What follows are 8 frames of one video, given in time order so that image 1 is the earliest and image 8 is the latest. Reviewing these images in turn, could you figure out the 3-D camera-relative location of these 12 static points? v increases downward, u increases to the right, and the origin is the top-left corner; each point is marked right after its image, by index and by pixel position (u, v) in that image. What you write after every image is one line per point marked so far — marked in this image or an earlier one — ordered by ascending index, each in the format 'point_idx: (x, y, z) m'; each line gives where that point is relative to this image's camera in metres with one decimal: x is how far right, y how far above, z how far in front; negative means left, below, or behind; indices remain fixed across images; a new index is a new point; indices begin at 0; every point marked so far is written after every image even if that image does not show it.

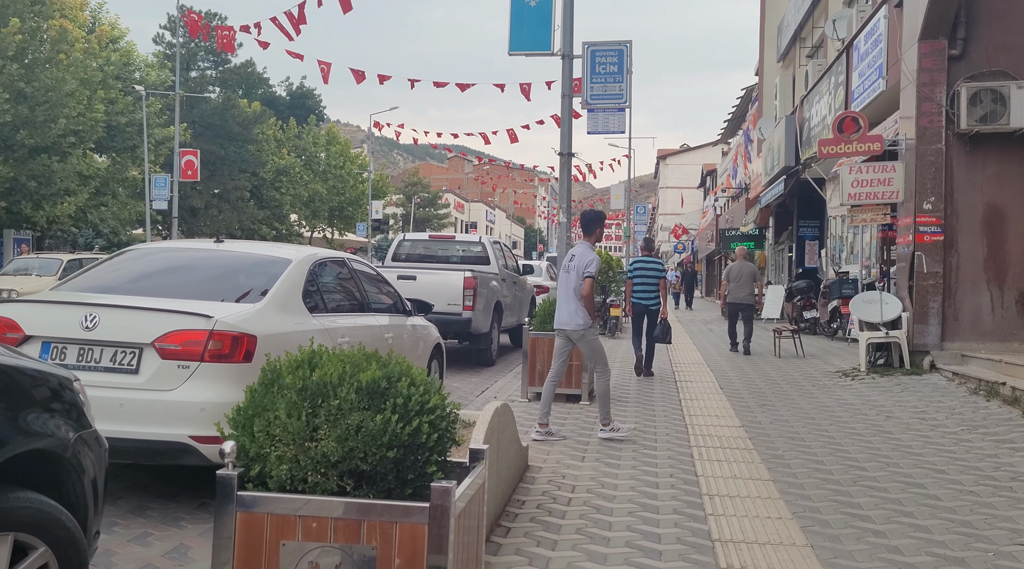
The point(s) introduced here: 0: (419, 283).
0: (-1.2, 0.0, +11.5) m
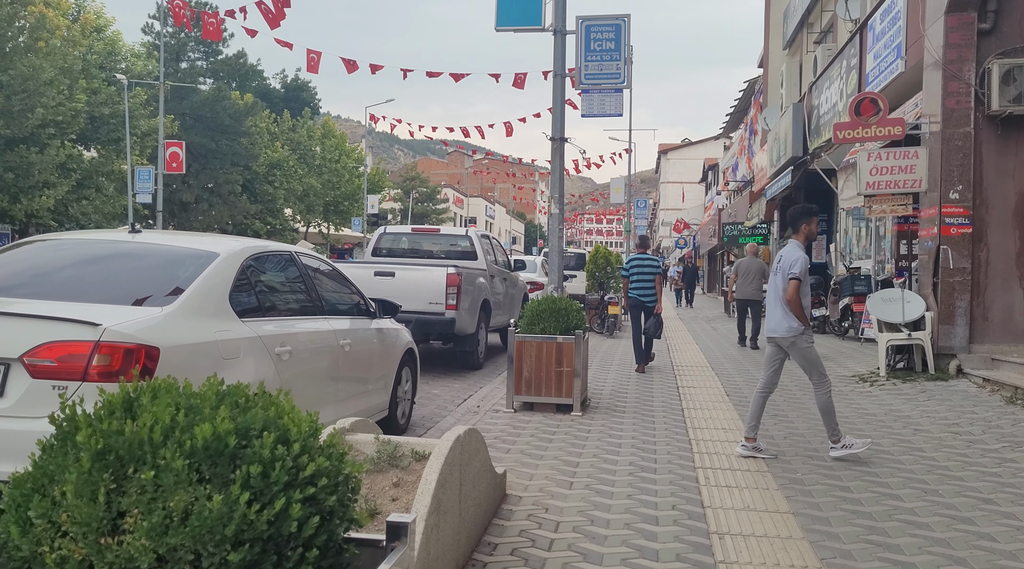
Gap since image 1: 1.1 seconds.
0: (-1.4, 0.0, +10.6) m
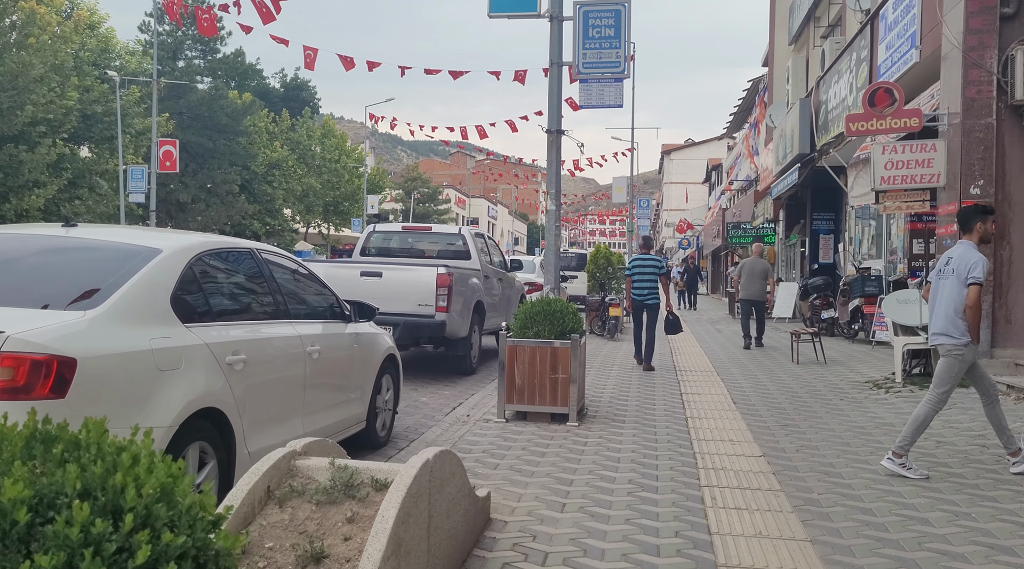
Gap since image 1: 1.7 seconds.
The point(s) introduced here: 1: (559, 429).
0: (-1.5, 0.0, +10.0) m
1: (+0.4, -1.3, +7.8) m
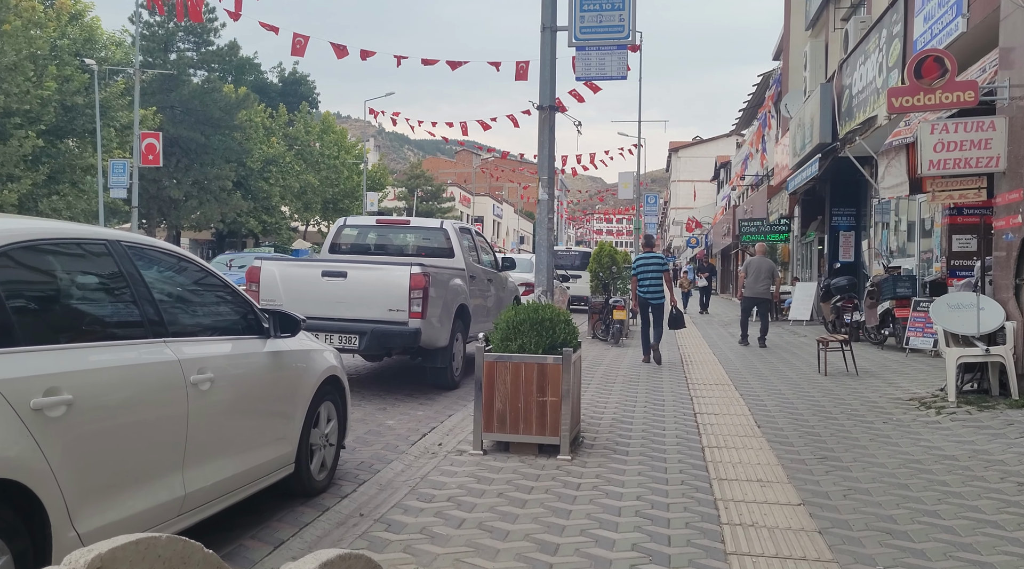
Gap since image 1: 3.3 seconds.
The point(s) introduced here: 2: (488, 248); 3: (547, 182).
0: (-1.6, 0.0, +8.6) m
1: (+0.3, -1.3, +6.3) m
2: (-0.3, +0.5, +11.6) m
3: (+0.3, +1.0, +8.7) m
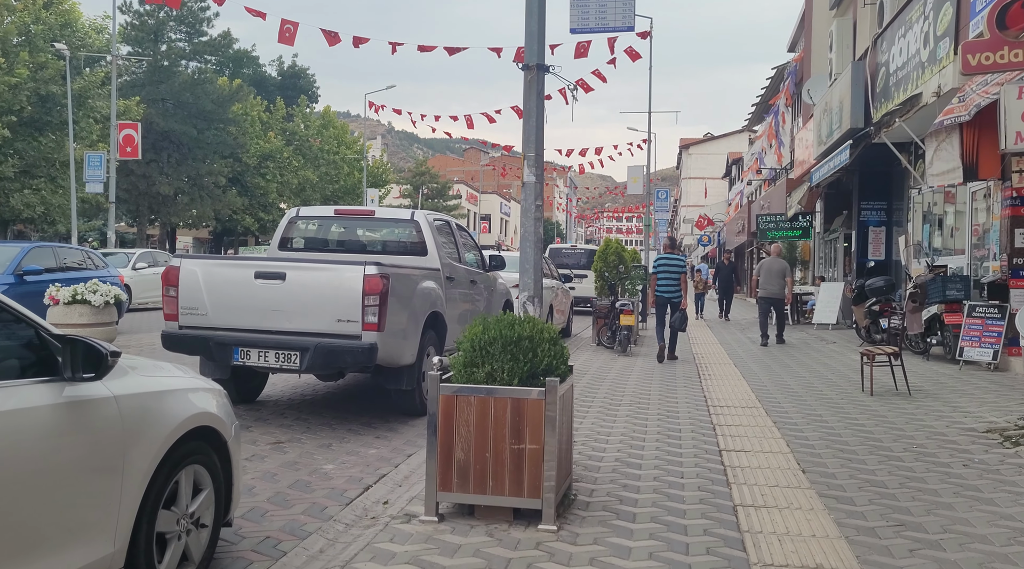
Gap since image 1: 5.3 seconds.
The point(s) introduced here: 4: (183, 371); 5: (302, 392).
0: (-1.8, 0.0, +6.9) m
1: (+0.1, -1.3, +4.6) m
2: (-0.5, +0.5, +9.9) m
3: (+0.2, +1.0, +7.0) m
4: (-1.5, -0.4, +4.0) m
5: (-2.0, -1.0, +8.4) m
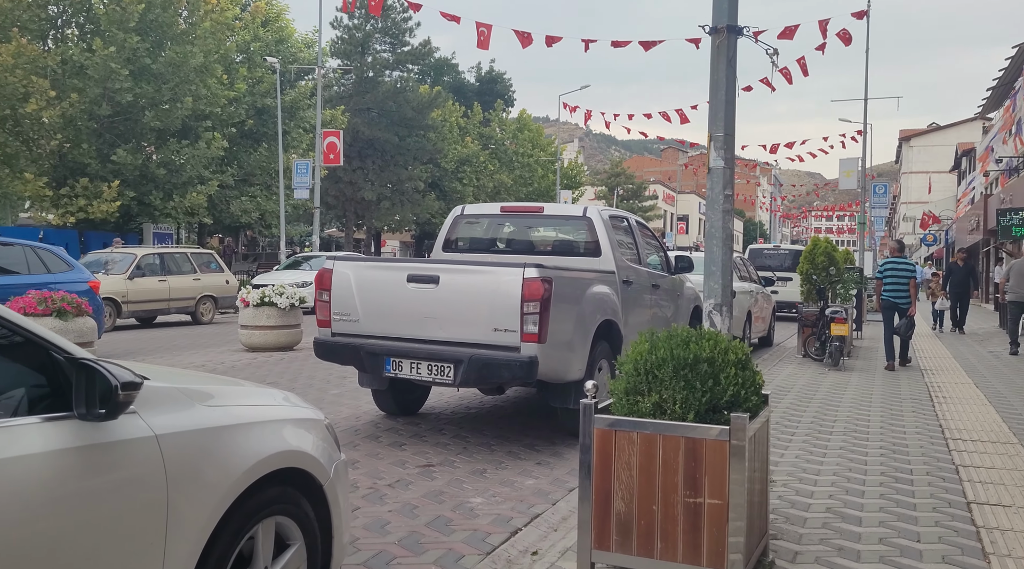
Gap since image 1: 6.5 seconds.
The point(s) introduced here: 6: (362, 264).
0: (-0.5, -0.1, +6.2) m
1: (+0.8, -1.4, +3.6) m
2: (+1.4, +0.4, +8.9) m
3: (+1.4, +1.0, +5.9) m
4: (-0.9, -0.4, +3.3) m
5: (-0.4, -1.1, +7.7) m
6: (-1.1, +0.2, +6.5) m
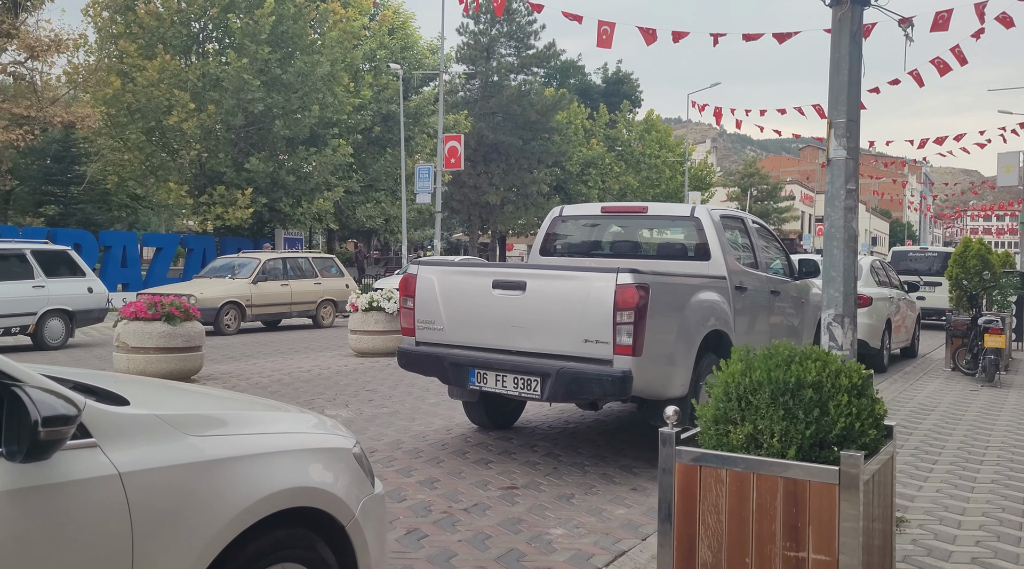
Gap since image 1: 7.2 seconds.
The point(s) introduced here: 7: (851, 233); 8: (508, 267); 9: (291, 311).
0: (+0.1, -0.1, +5.7) m
1: (+1.0, -1.4, +3.0) m
2: (+2.4, +0.4, +8.1) m
3: (+2.0, +0.9, +5.1) m
4: (-0.7, -0.5, +2.9) m
5: (+0.4, -1.1, +7.2) m
6: (-0.5, +0.1, +6.1) m
7: (+2.0, +0.3, +5.1) m
8: (0.0, +0.1, +5.9) m
9: (-4.3, -0.5, +16.9) m
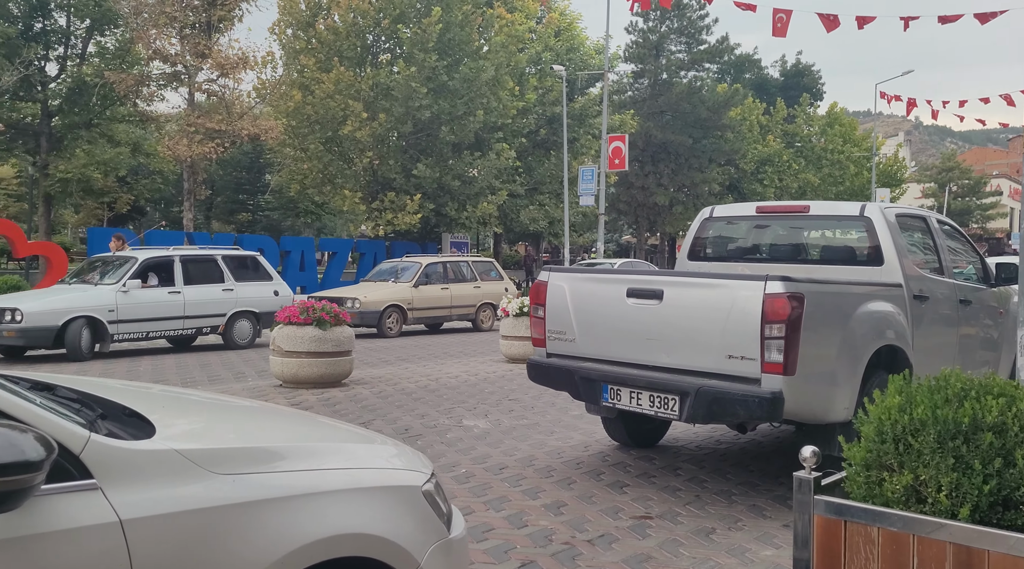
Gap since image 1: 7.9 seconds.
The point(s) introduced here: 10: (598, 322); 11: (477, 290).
0: (+0.9, -0.1, +5.2) m
1: (+1.2, -1.4, +2.3) m
2: (+3.7, +0.3, +7.0) m
3: (+2.6, +0.9, +4.2) m
4: (-0.4, -0.5, +2.6) m
5: (+1.5, -1.2, +6.6) m
6: (+0.4, +0.1, +5.7) m
7: (+2.6, +0.2, +4.2) m
8: (+0.8, +0.1, +5.4) m
9: (-1.2, -0.6, +17.1) m
10: (+0.5, -0.2, +5.5) m
11: (-0.7, -0.1, +17.6) m
